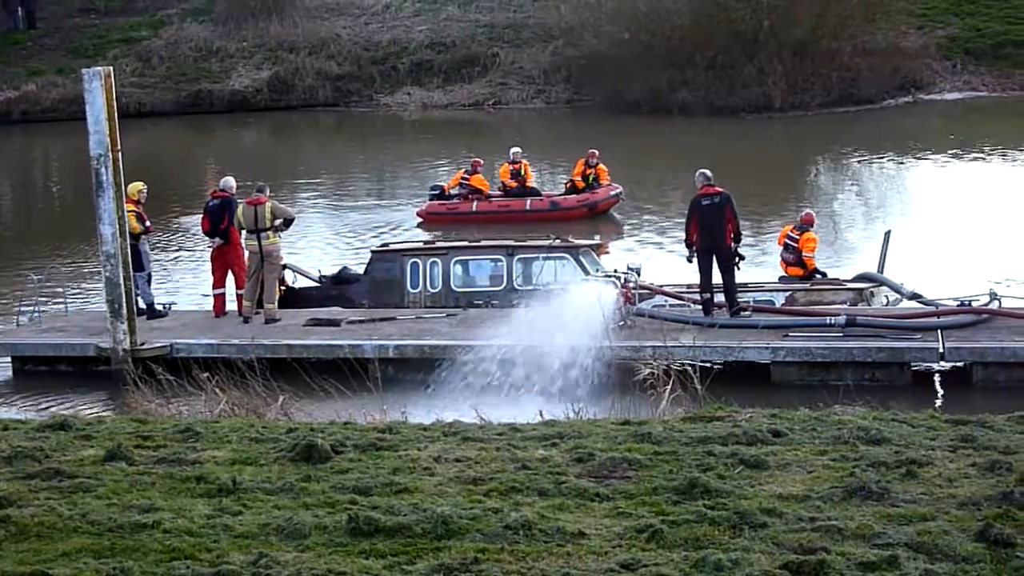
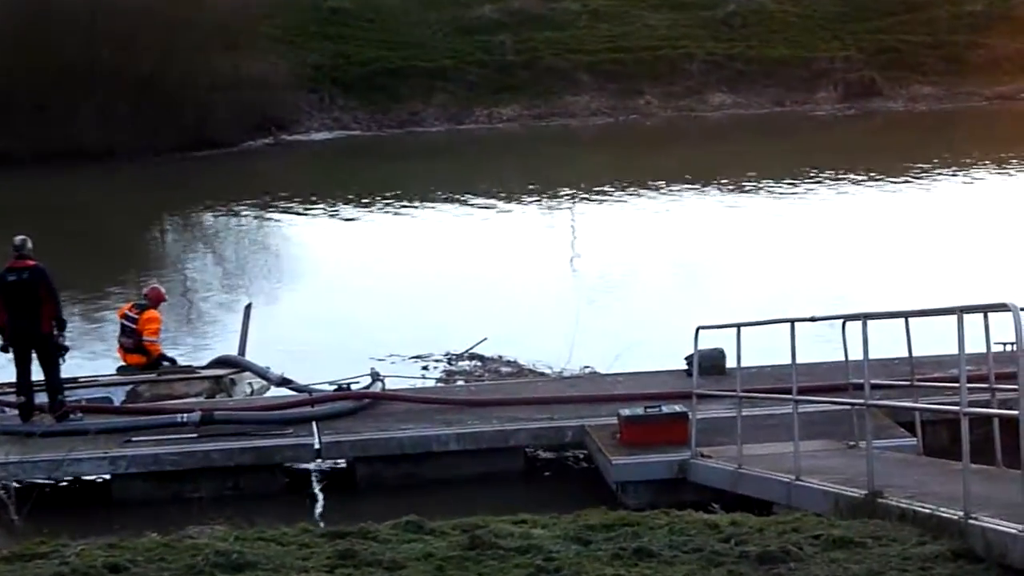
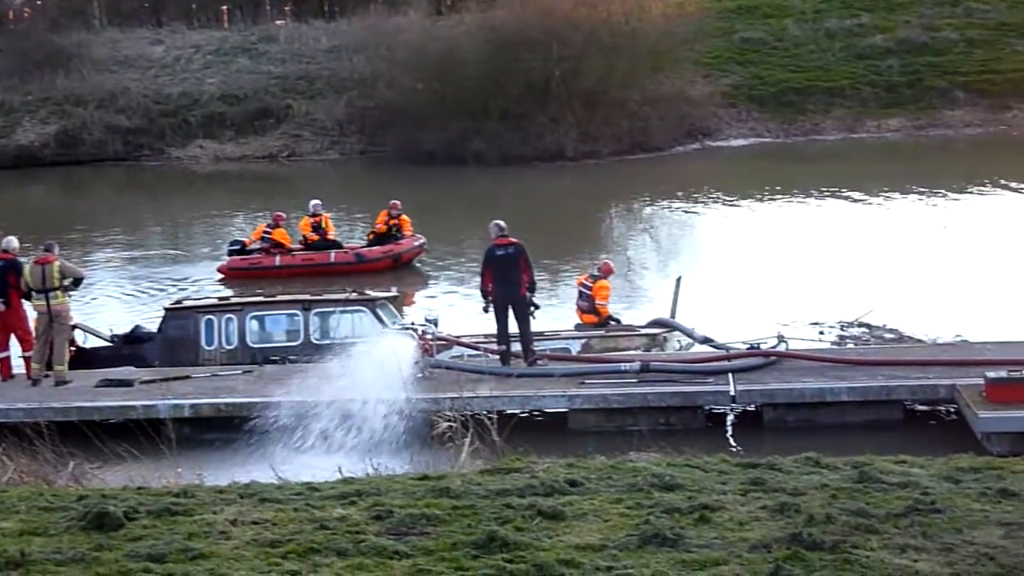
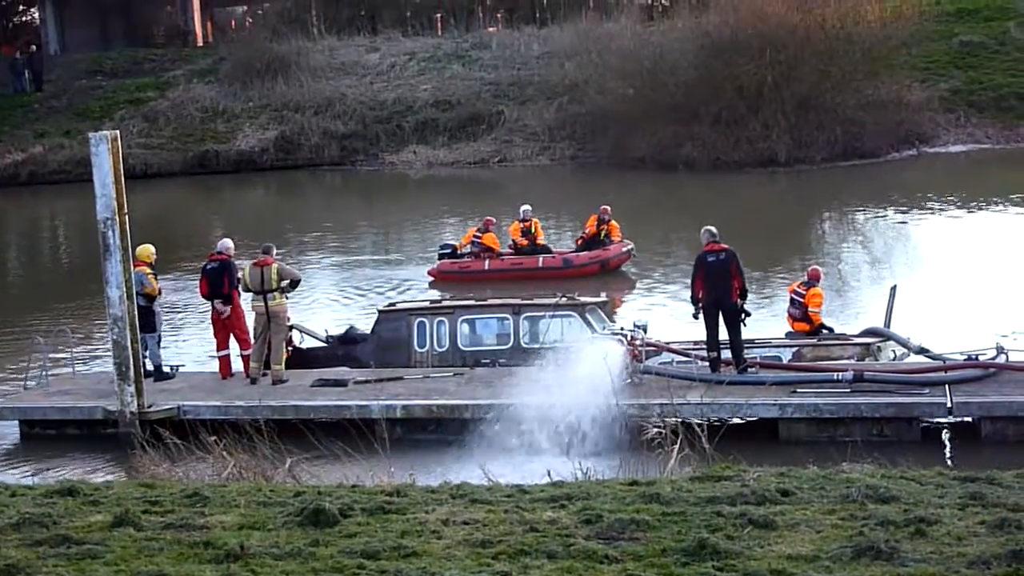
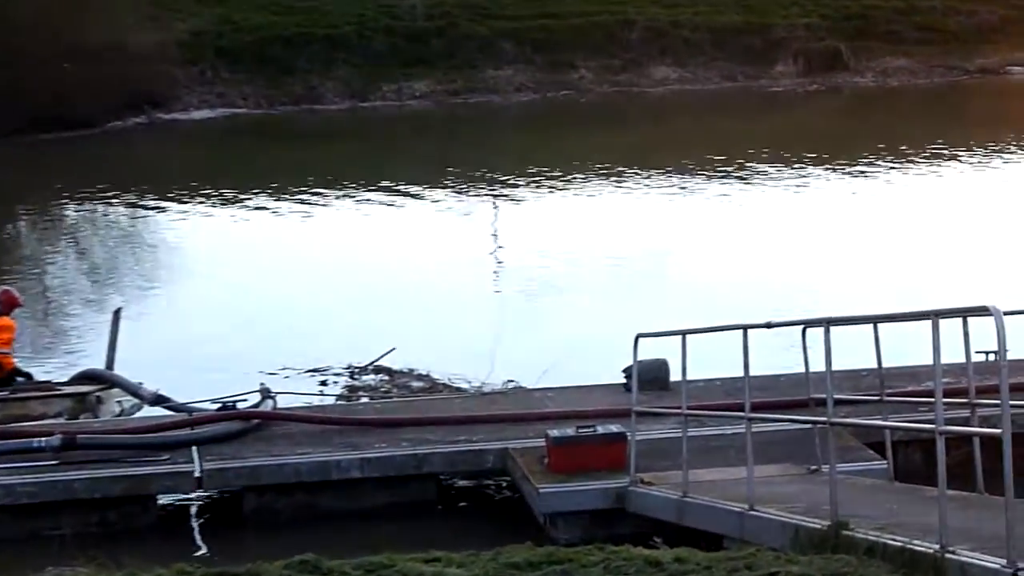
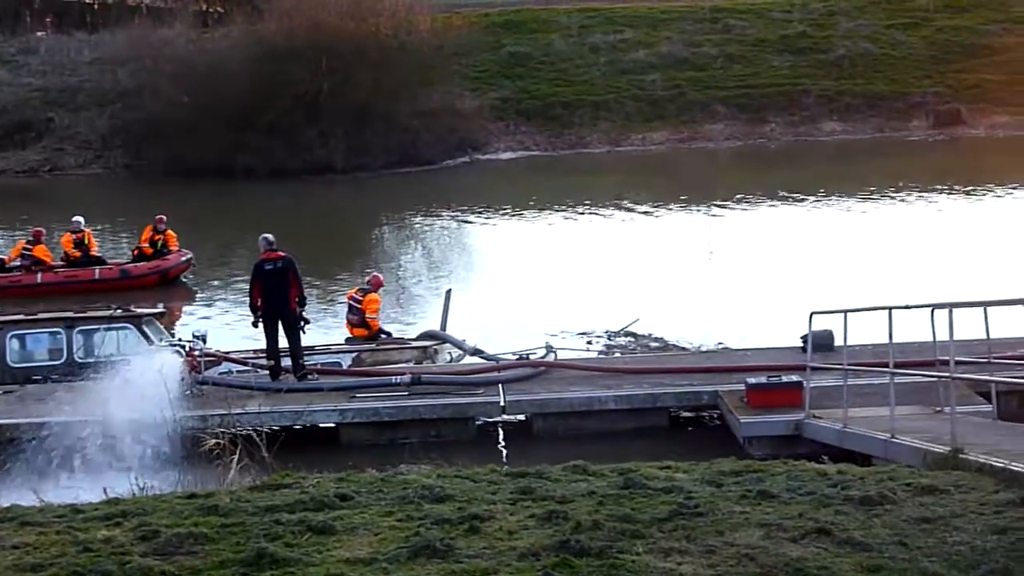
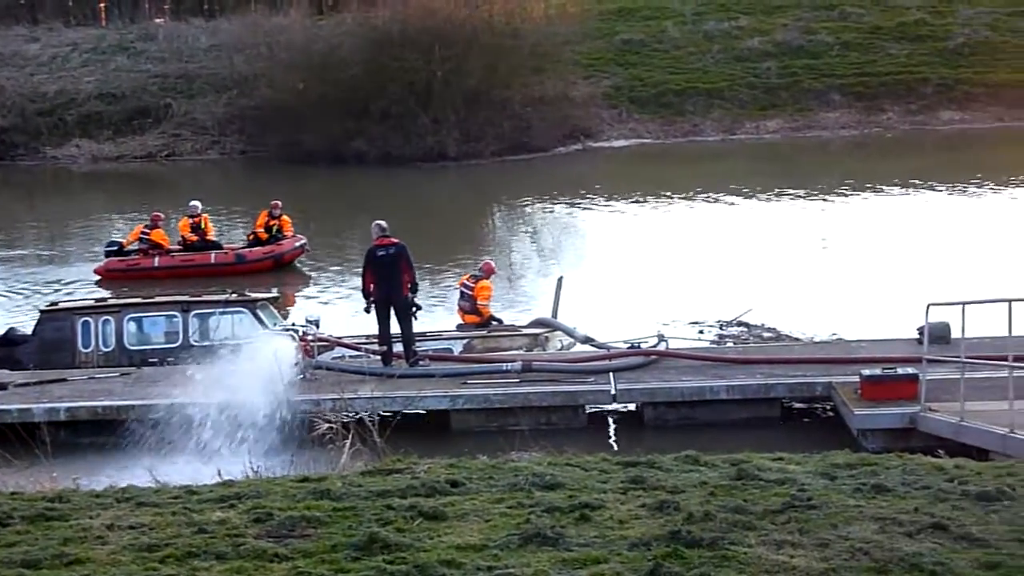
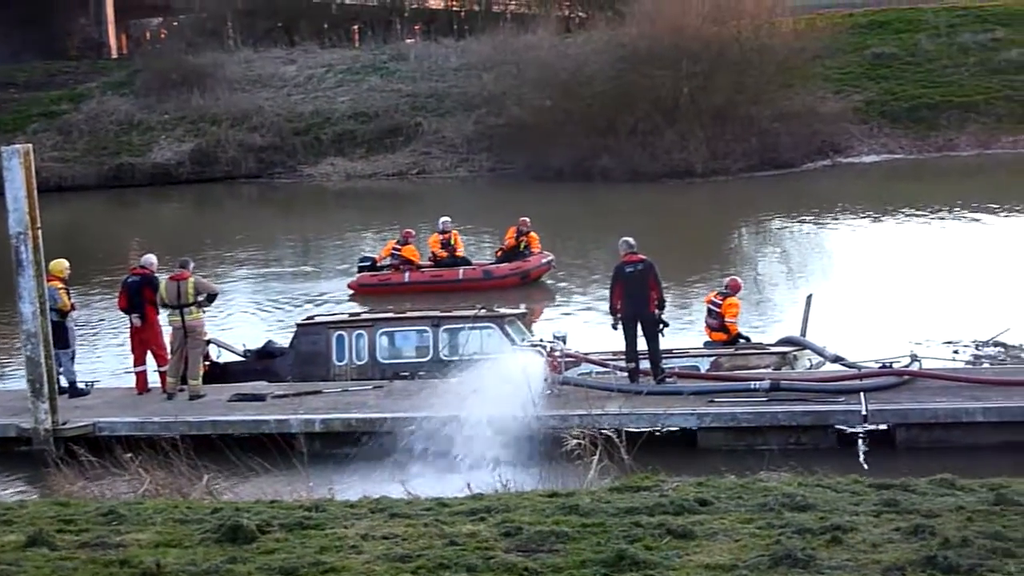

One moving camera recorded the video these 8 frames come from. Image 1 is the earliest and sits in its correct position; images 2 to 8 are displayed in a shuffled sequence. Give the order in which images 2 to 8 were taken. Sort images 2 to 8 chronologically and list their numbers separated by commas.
4, 8, 3, 7, 6, 2, 5
